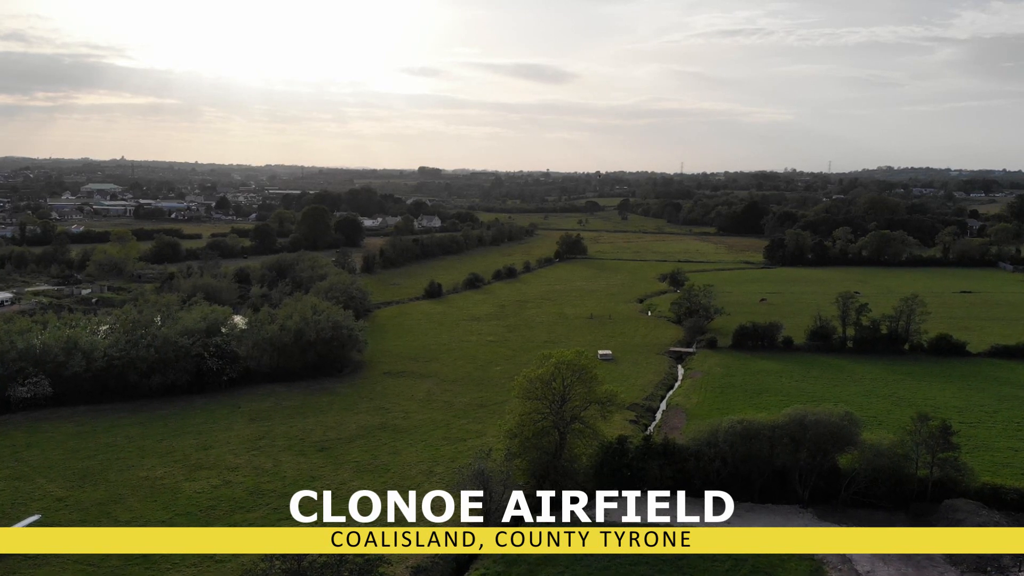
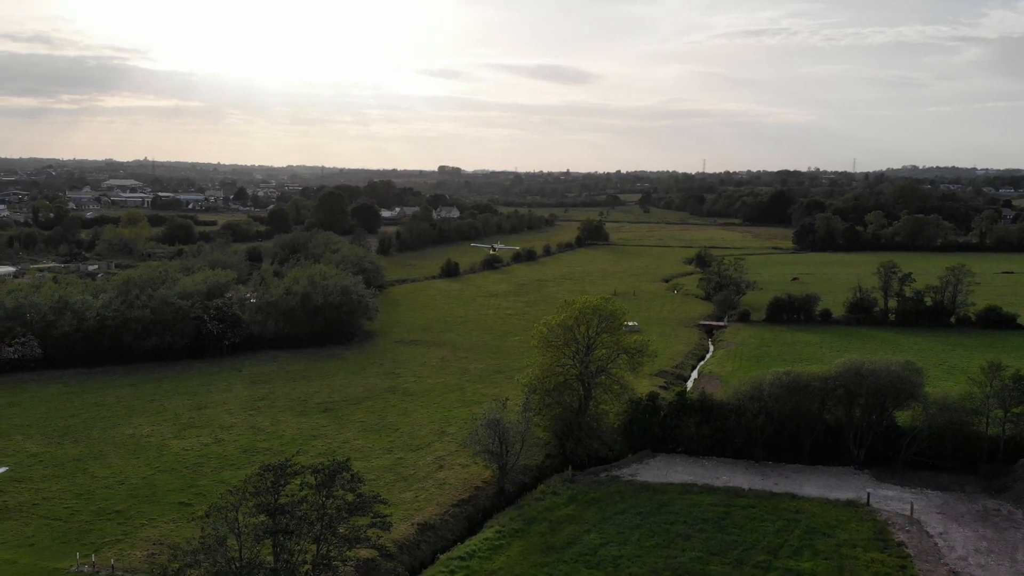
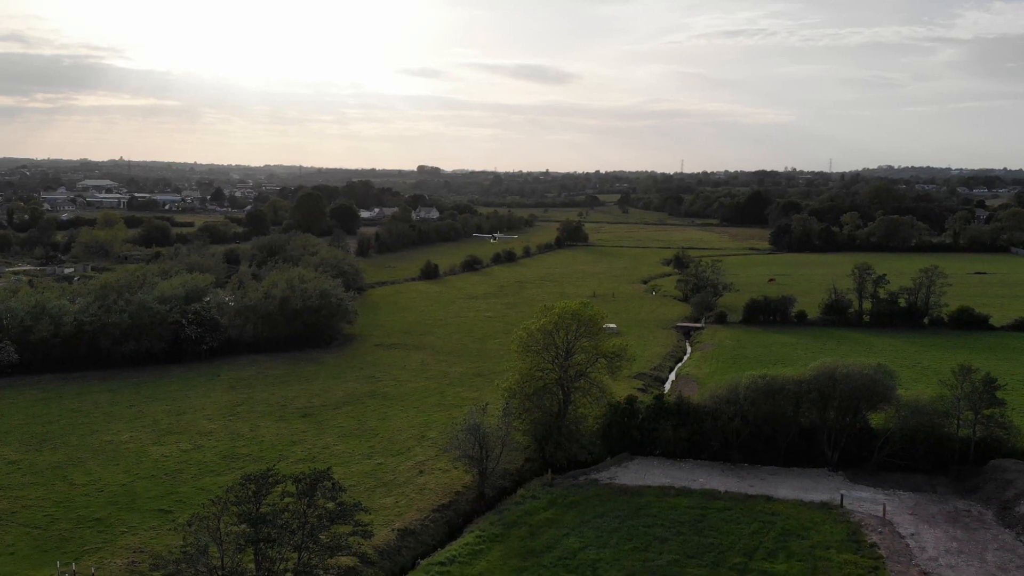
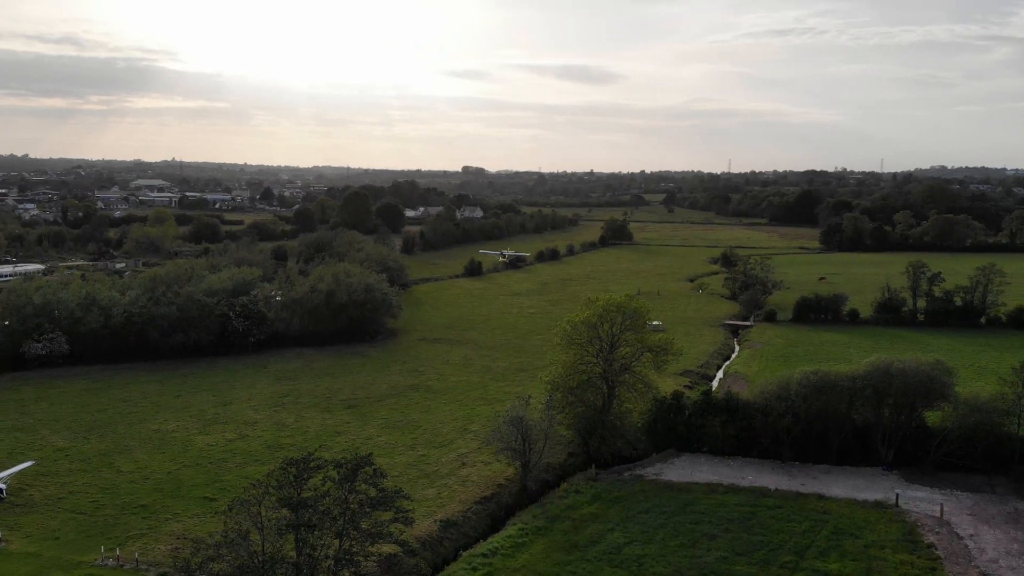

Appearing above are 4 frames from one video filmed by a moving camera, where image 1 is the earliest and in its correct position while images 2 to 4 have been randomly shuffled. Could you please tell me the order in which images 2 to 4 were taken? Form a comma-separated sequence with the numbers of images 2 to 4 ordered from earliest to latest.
3, 2, 4
